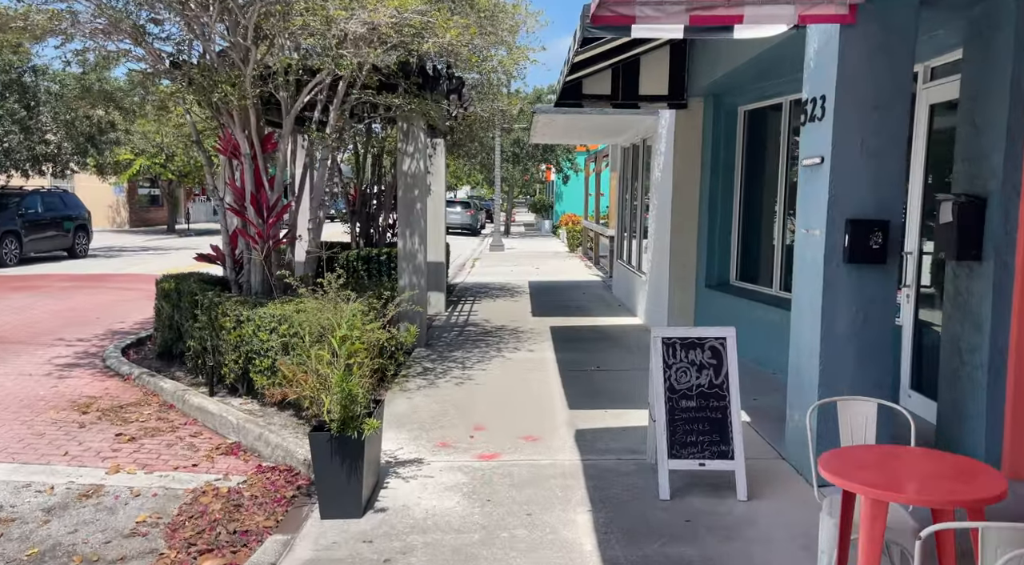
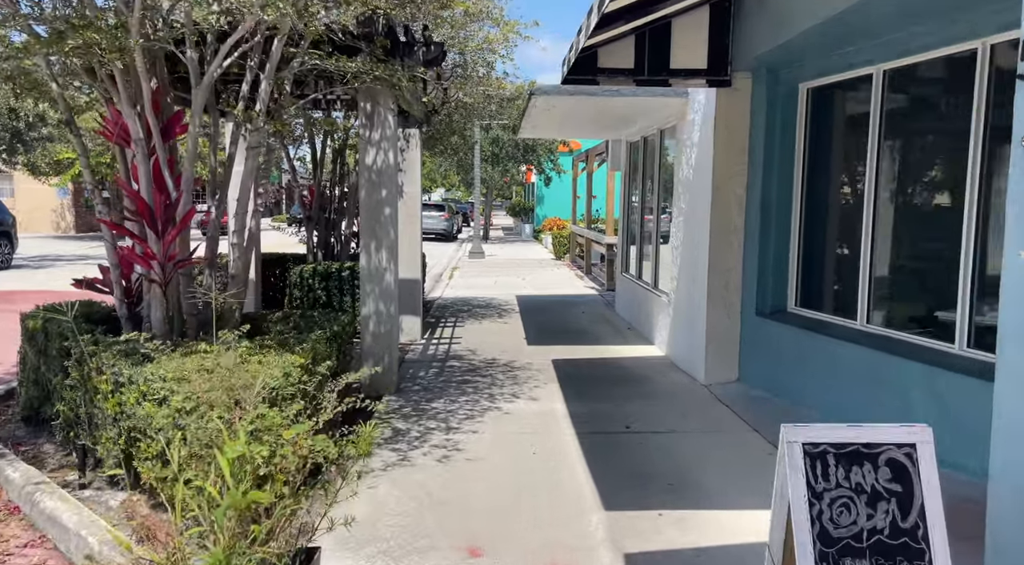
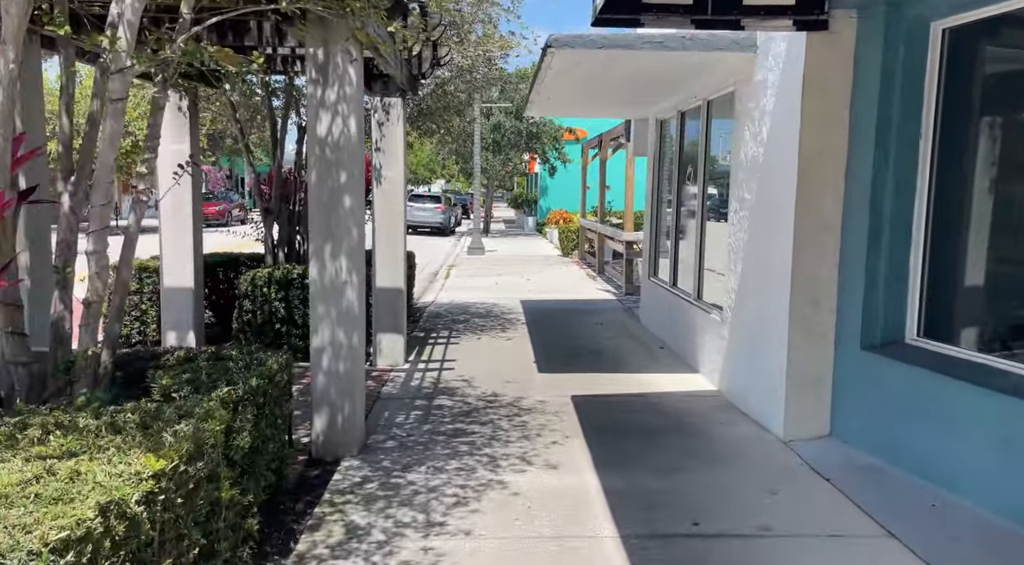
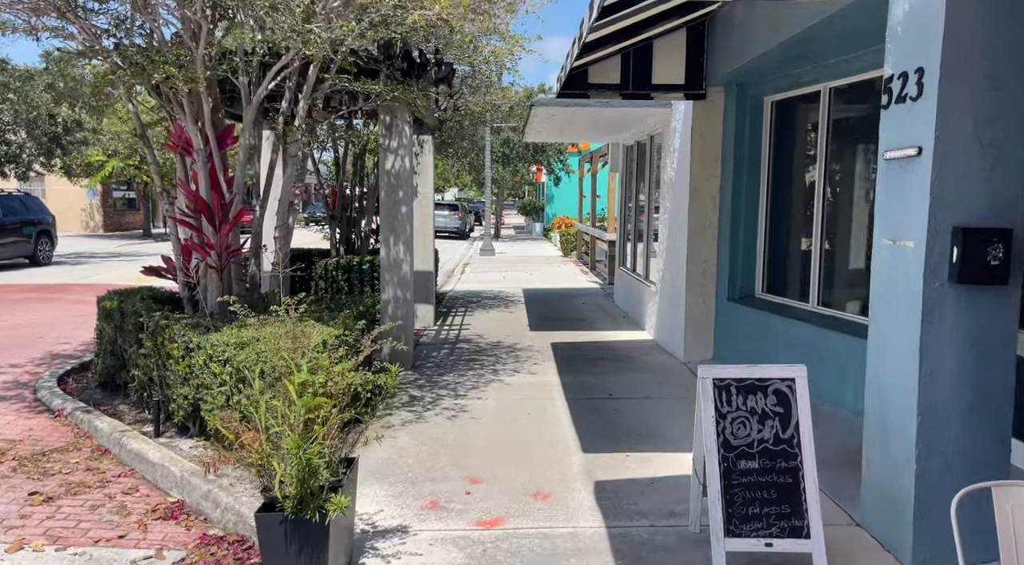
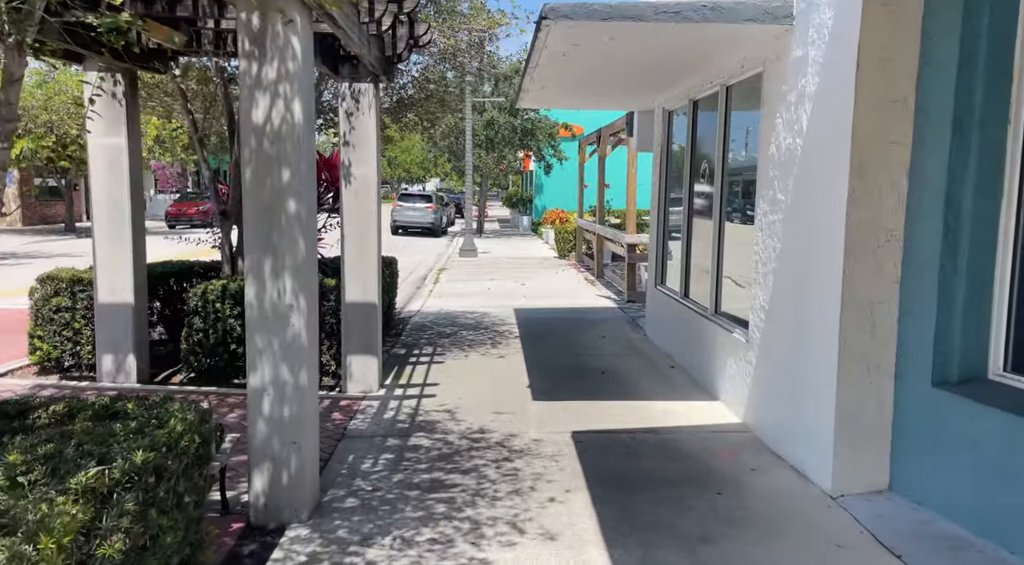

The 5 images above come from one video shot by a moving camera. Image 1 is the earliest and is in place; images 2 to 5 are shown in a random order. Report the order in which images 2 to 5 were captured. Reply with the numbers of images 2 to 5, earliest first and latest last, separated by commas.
4, 2, 3, 5
